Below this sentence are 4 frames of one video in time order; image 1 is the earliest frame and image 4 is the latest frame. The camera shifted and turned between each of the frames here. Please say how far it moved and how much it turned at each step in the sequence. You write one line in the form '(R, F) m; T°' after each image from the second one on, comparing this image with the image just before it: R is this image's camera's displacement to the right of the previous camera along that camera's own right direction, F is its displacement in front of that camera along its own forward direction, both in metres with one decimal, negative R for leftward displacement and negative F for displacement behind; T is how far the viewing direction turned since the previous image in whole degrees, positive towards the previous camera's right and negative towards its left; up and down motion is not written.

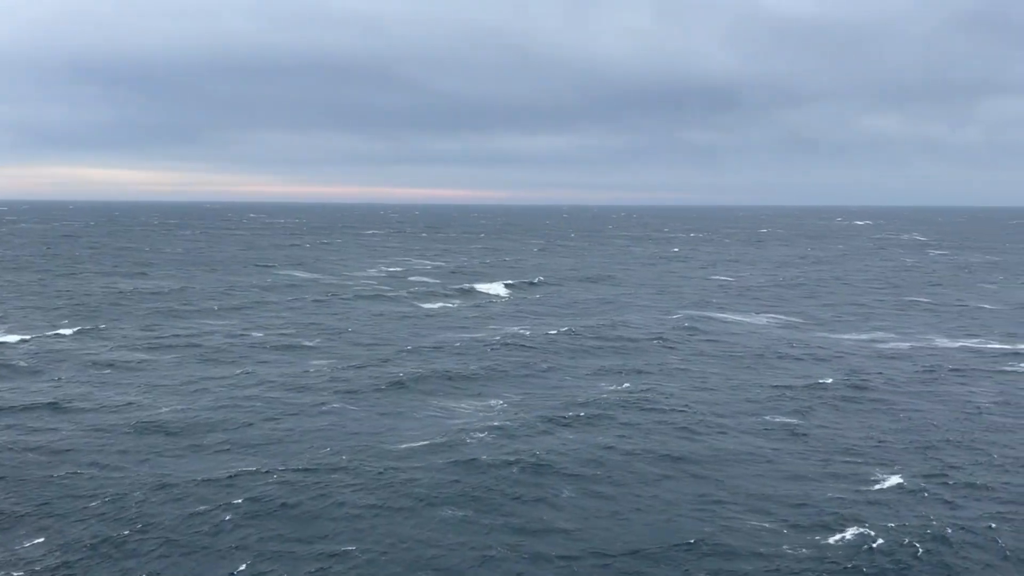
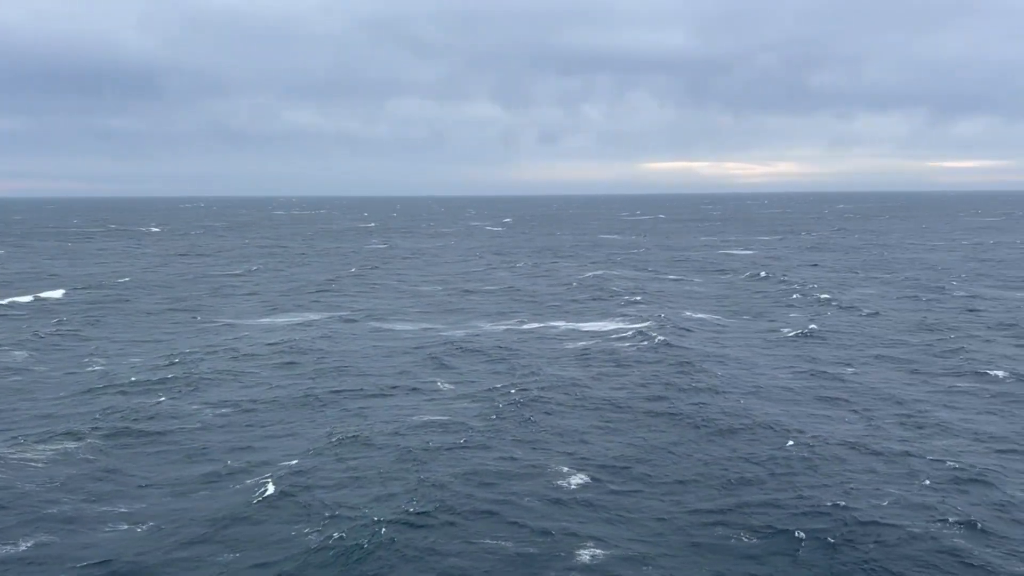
(-6.3, +6.9) m; +34°
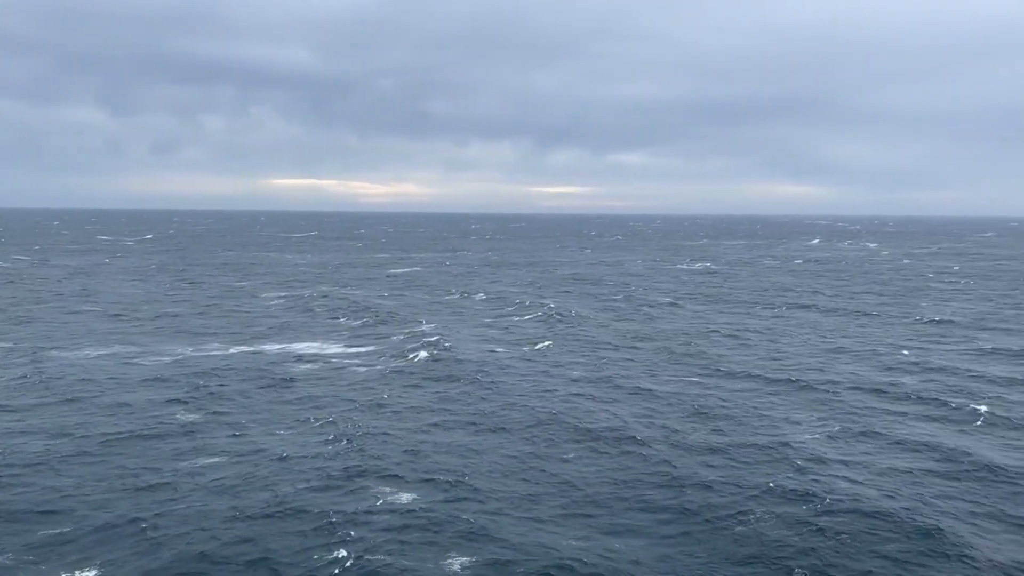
(-6.4, +1.0) m; +23°
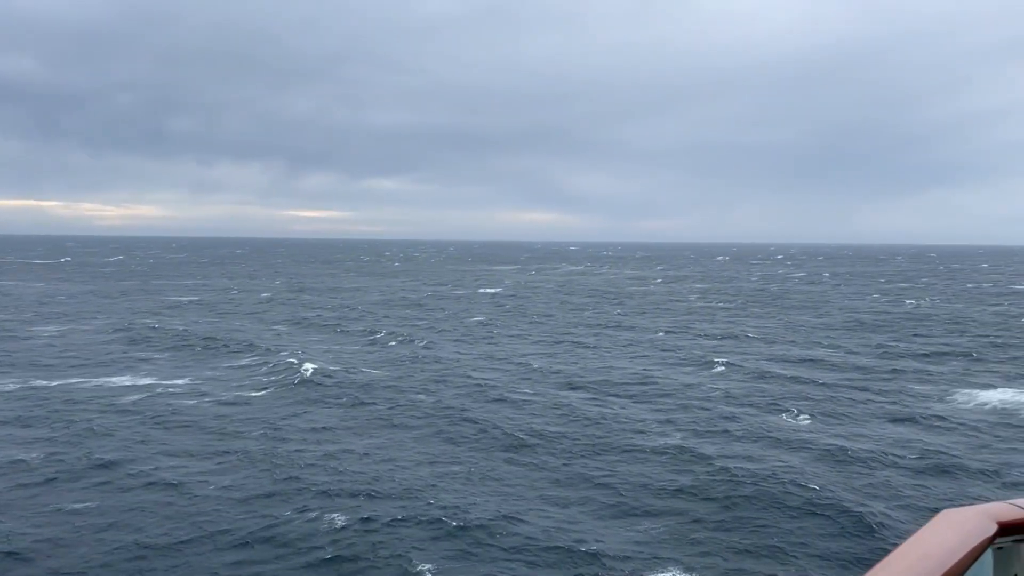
(-5.8, -1.4) m; +15°
